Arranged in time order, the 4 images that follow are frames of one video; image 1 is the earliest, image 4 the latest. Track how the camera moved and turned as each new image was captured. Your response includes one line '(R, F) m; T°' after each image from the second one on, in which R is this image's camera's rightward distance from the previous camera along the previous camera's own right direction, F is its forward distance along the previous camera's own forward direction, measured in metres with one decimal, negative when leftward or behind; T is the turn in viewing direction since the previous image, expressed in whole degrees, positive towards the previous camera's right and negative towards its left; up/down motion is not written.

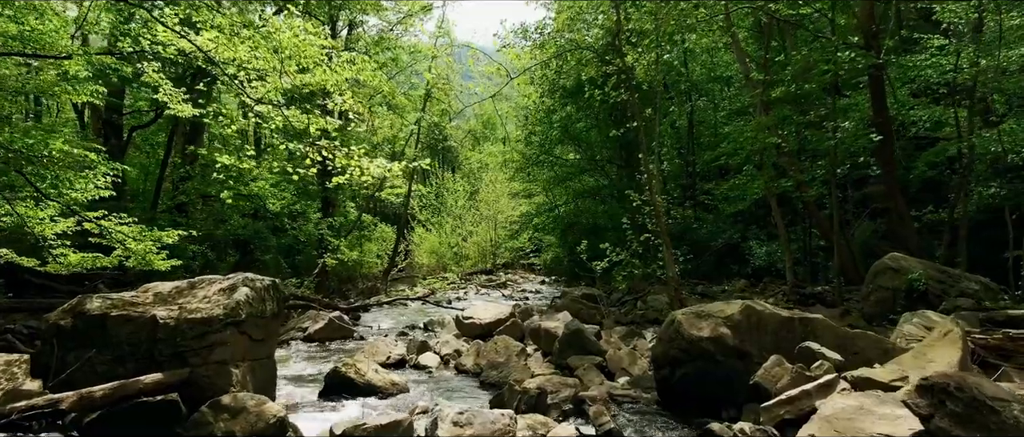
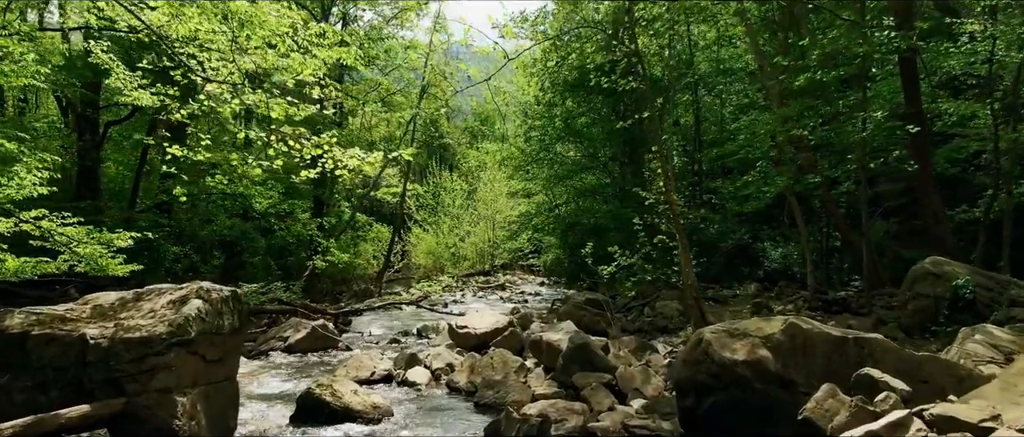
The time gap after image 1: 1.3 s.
(0.0, +0.9) m; 0°
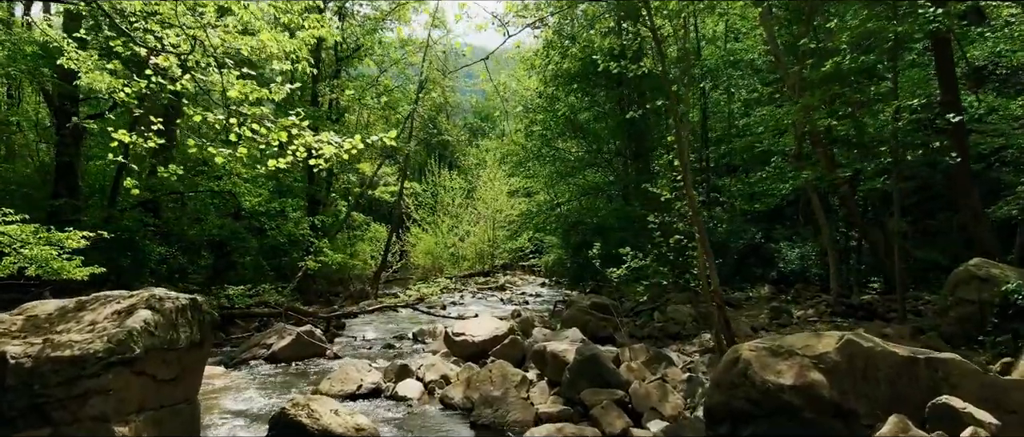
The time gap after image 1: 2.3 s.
(0.0, +0.8) m; 0°
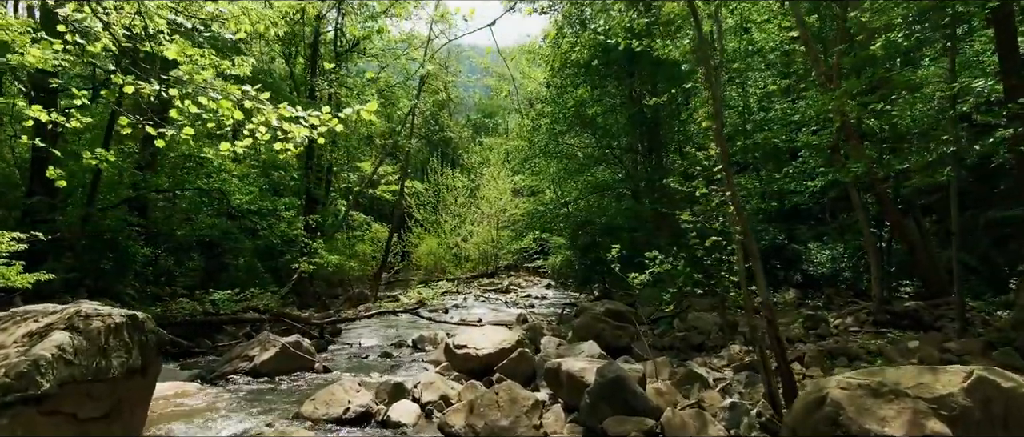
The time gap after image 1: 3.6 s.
(-0.1, +1.0) m; 0°
